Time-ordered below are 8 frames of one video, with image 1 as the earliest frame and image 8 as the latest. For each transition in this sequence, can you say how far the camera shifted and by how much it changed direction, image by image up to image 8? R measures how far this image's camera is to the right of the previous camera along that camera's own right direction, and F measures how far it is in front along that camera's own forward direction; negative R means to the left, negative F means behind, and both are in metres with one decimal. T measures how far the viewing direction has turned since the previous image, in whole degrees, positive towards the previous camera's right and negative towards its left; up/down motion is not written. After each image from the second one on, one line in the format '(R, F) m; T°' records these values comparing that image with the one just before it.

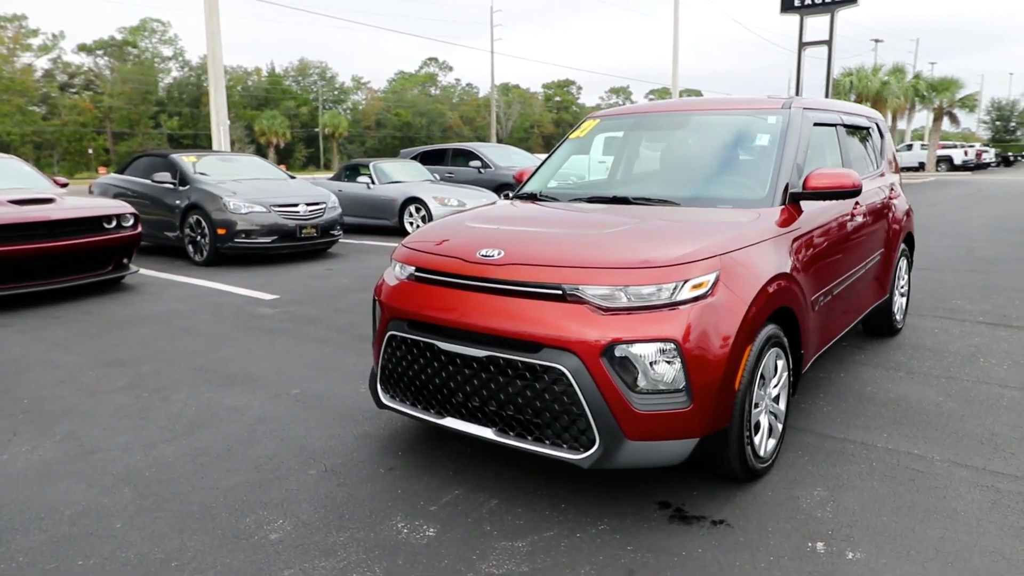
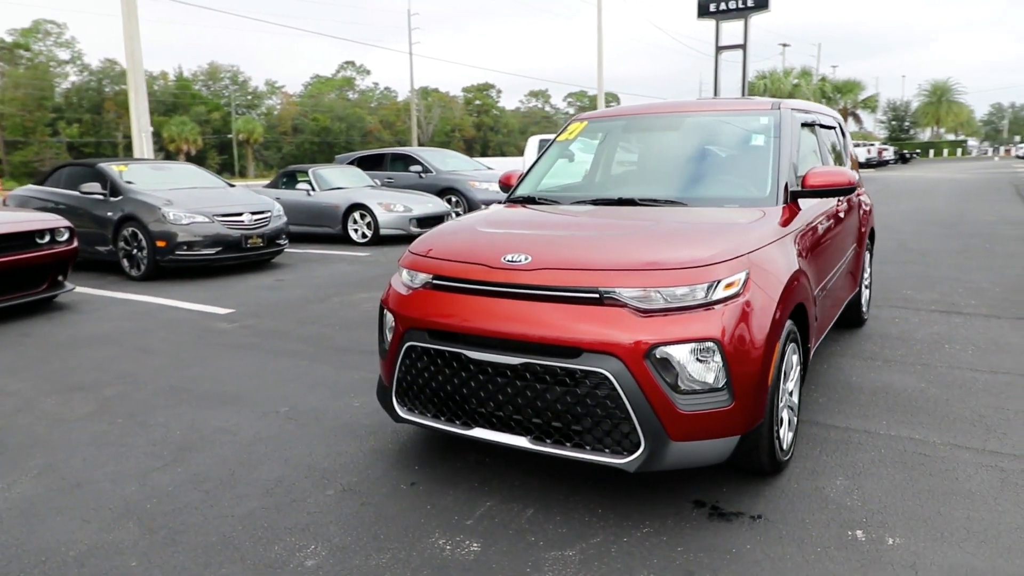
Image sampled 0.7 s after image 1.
(-0.4, +0.1) m; +6°
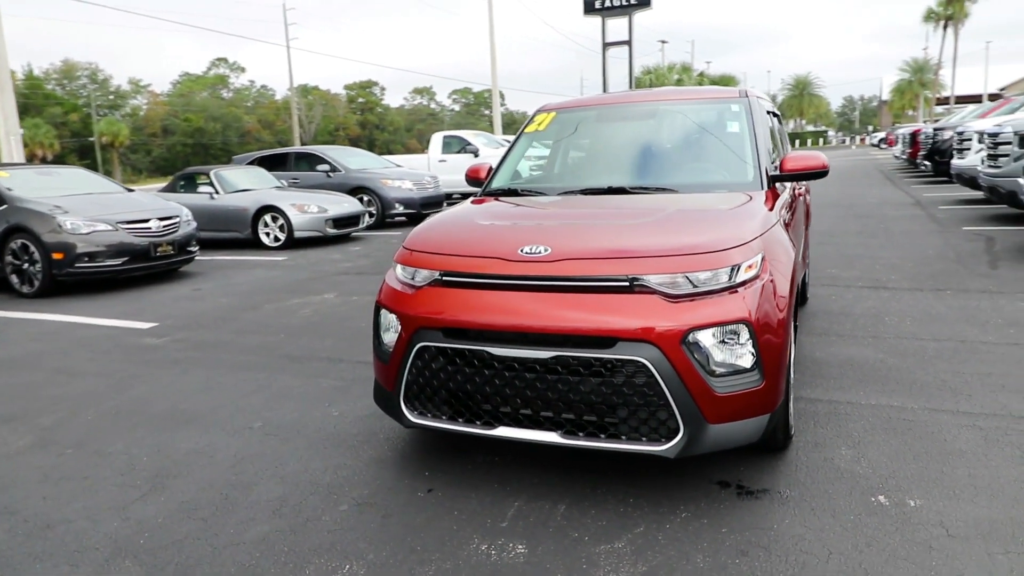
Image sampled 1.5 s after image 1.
(-0.5, +0.1) m; +8°
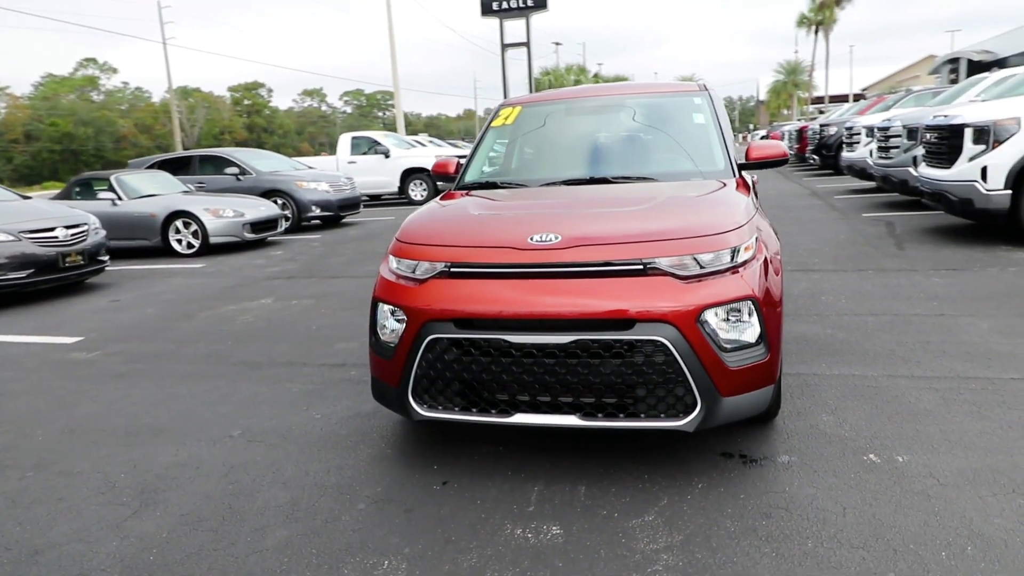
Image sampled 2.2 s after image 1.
(-0.5, 0.0) m; +8°
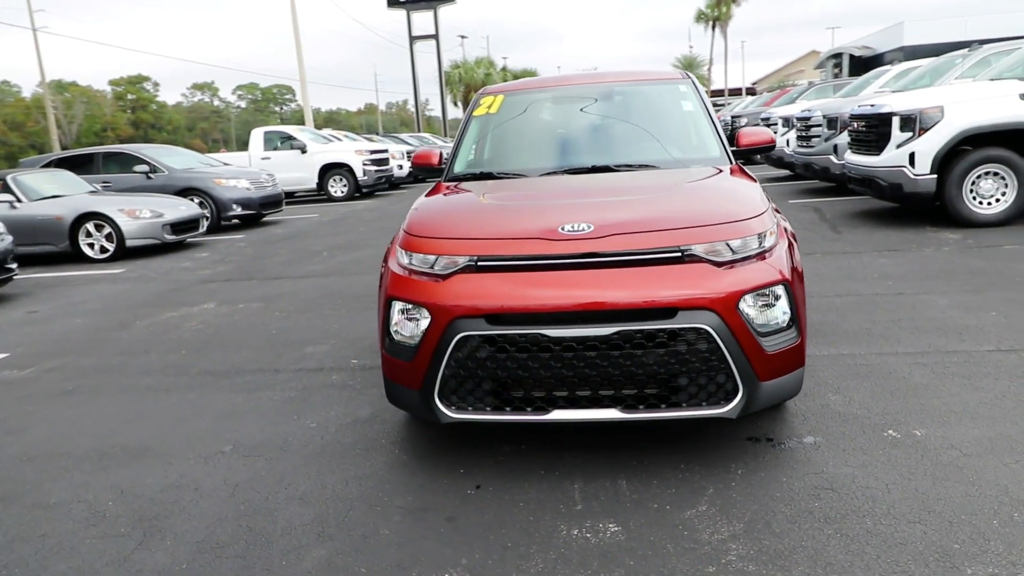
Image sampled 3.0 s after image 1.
(-0.5, +0.1) m; +7°
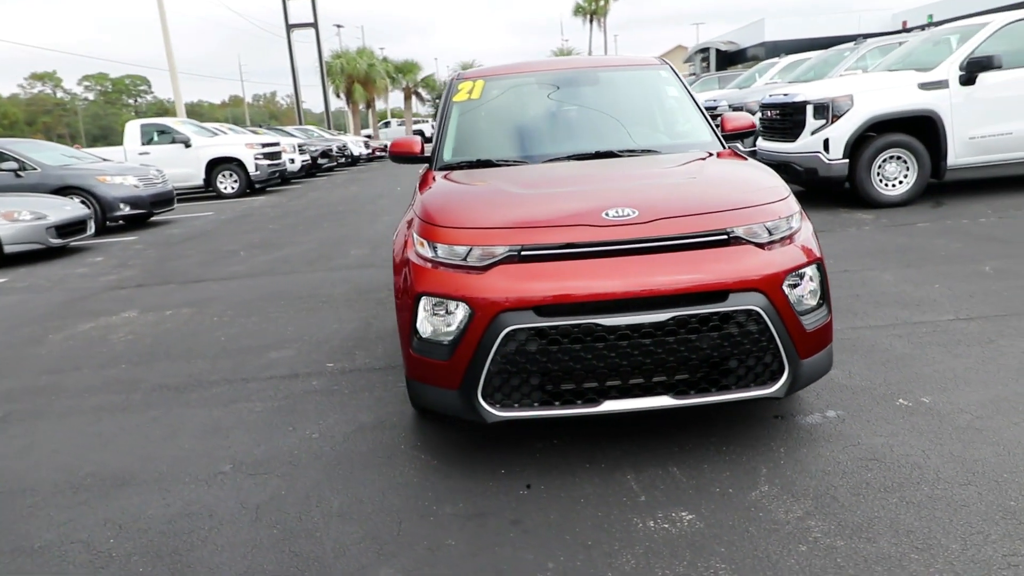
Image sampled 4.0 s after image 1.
(-0.6, +0.2) m; +9°
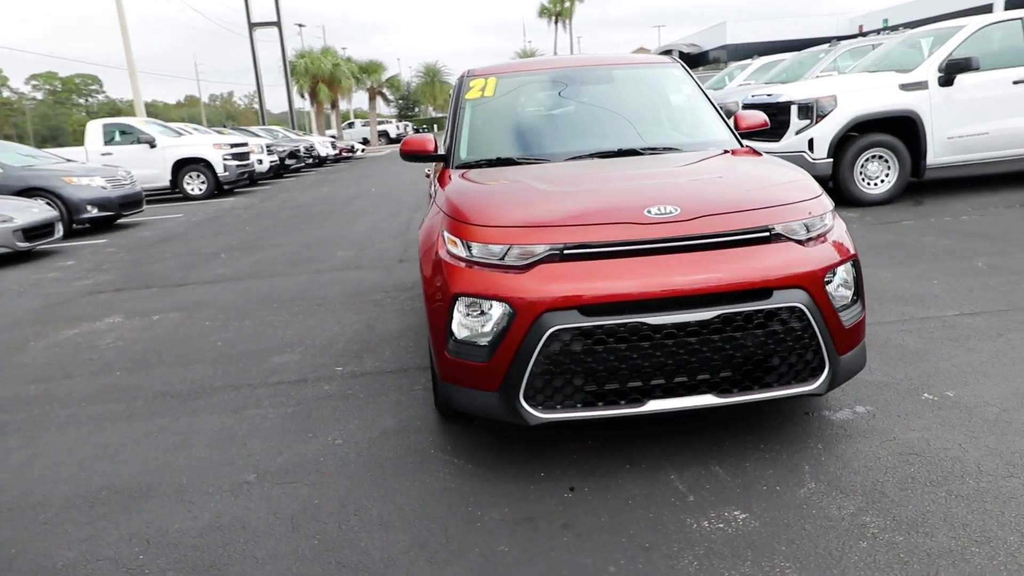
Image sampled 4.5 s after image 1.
(-0.3, +0.1) m; +3°
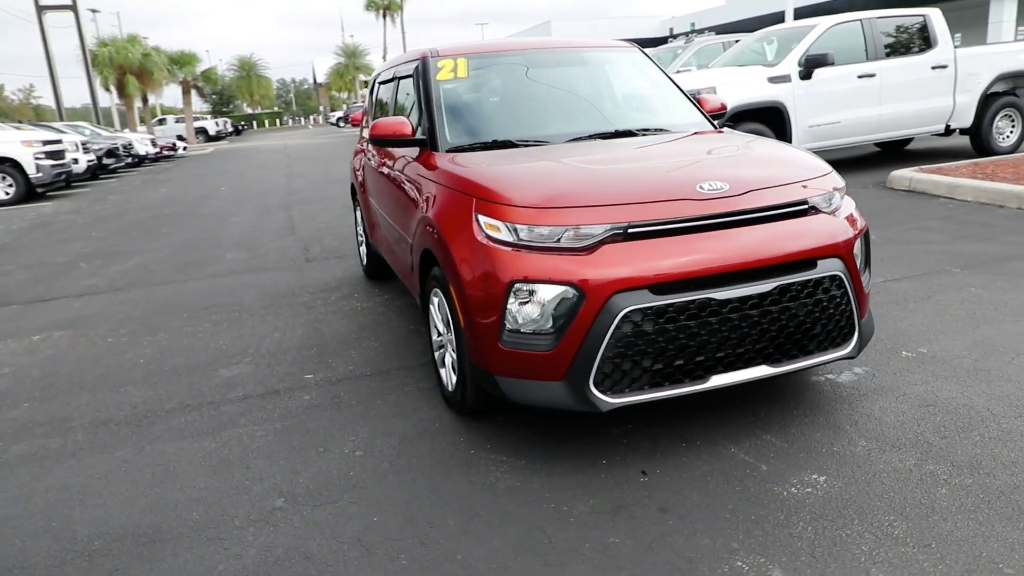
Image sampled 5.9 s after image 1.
(-0.9, +0.3) m; +13°
